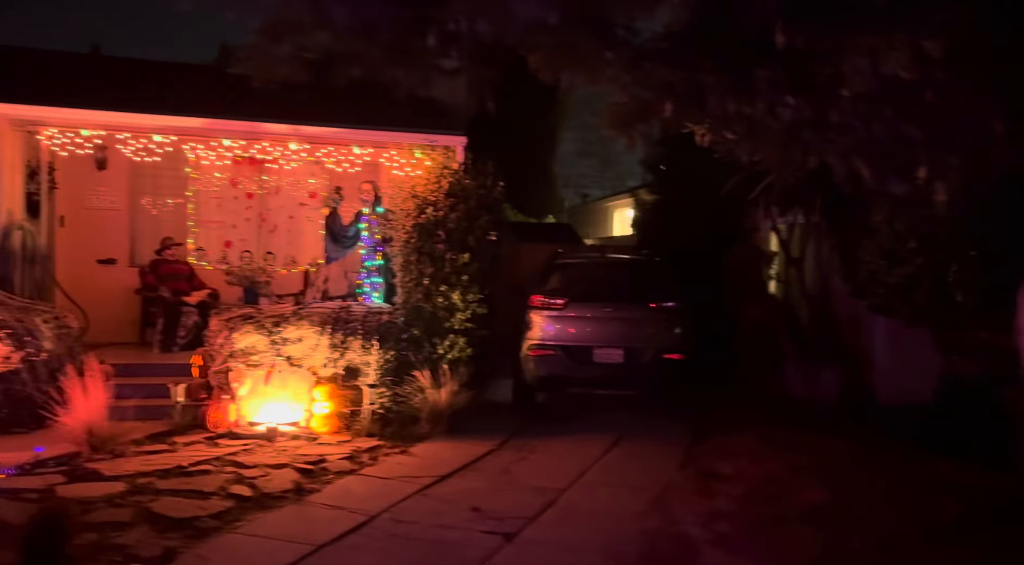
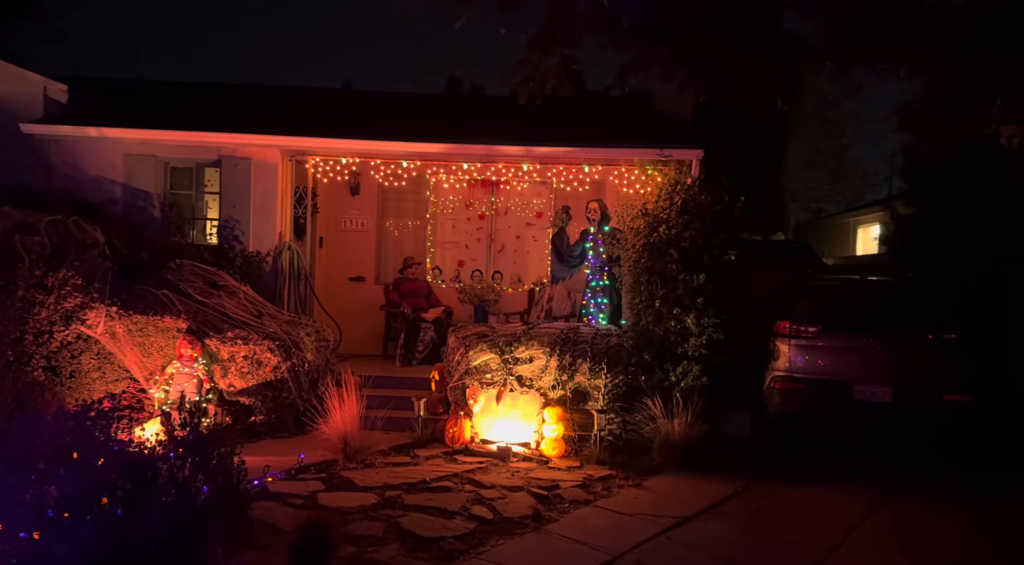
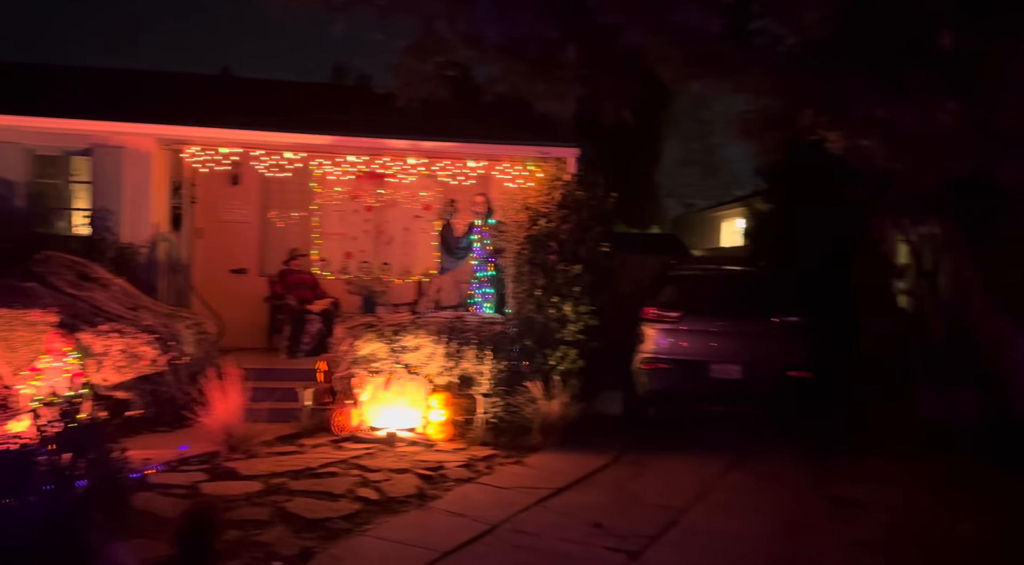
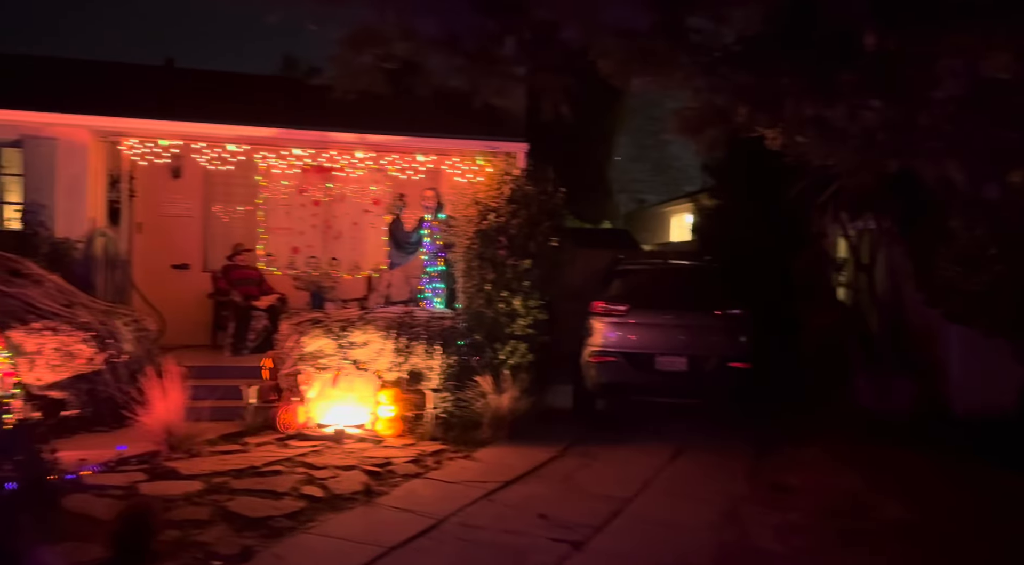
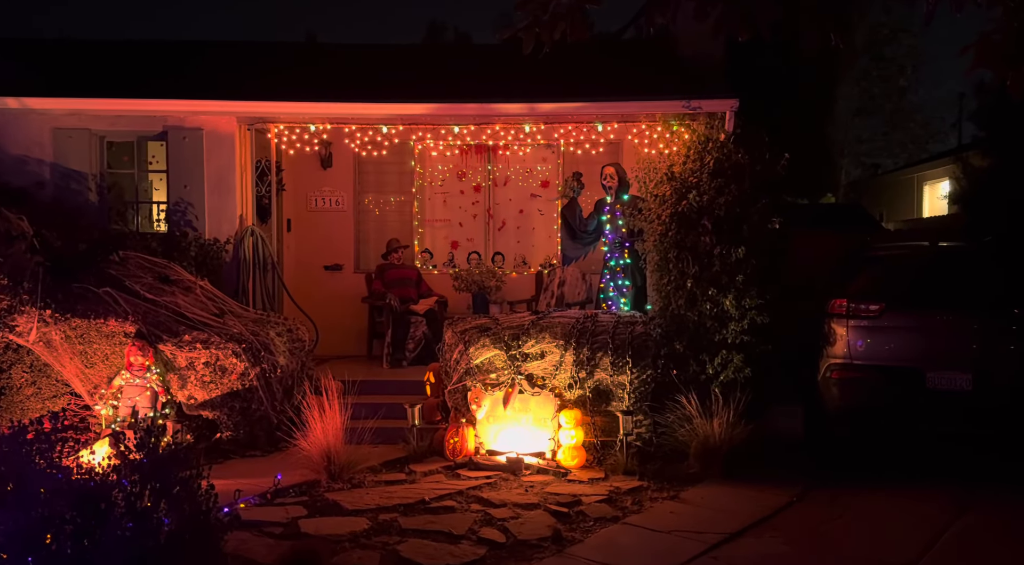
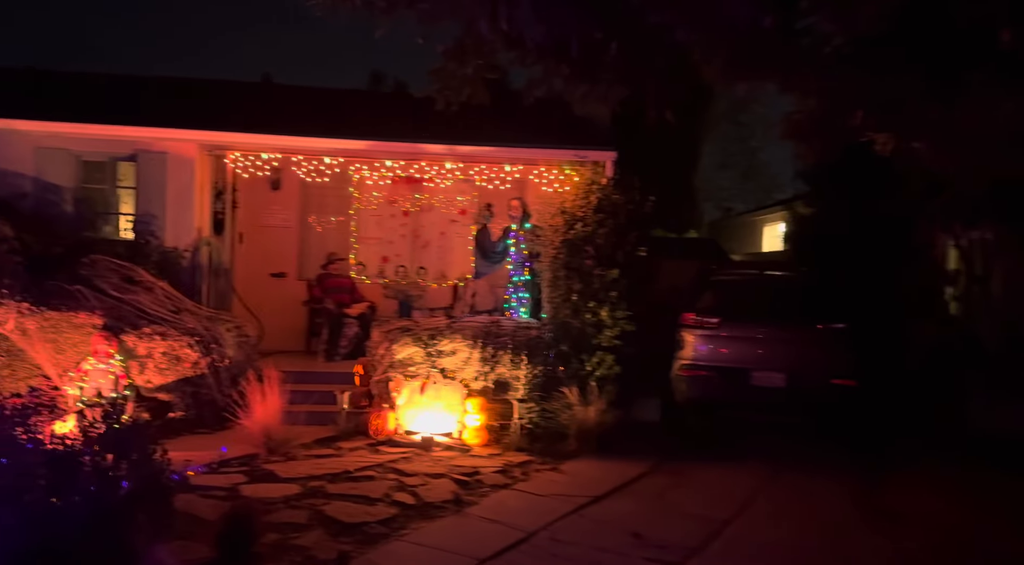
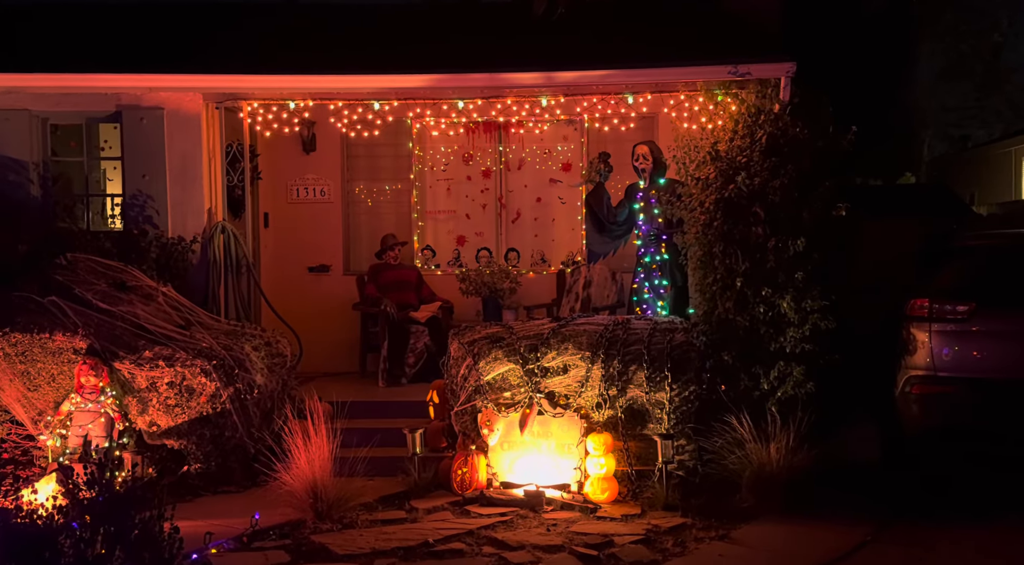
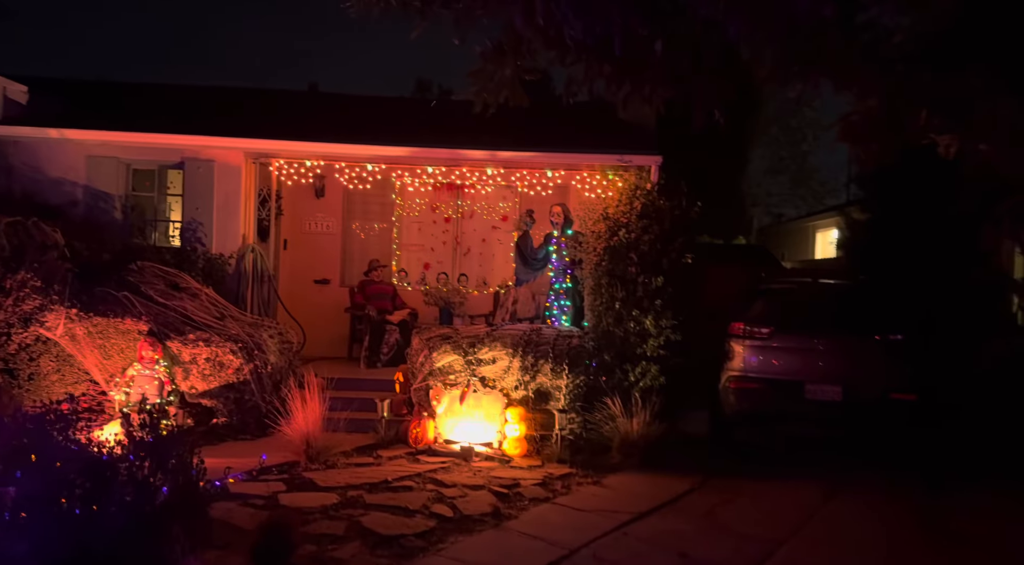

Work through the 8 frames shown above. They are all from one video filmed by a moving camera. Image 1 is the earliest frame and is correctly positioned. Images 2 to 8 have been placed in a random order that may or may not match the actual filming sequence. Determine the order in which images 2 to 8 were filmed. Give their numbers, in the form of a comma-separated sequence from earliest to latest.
4, 3, 6, 8, 2, 5, 7
